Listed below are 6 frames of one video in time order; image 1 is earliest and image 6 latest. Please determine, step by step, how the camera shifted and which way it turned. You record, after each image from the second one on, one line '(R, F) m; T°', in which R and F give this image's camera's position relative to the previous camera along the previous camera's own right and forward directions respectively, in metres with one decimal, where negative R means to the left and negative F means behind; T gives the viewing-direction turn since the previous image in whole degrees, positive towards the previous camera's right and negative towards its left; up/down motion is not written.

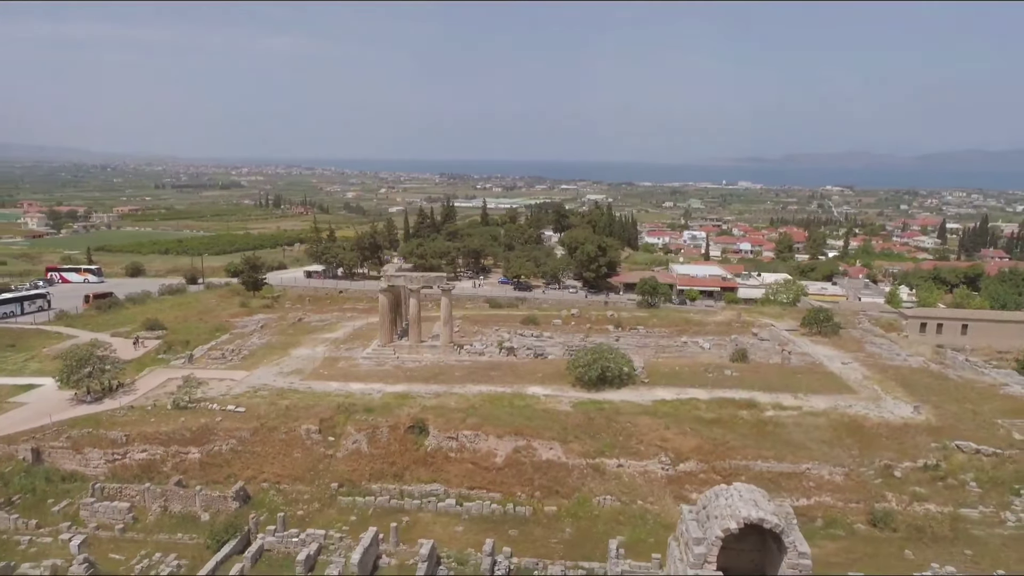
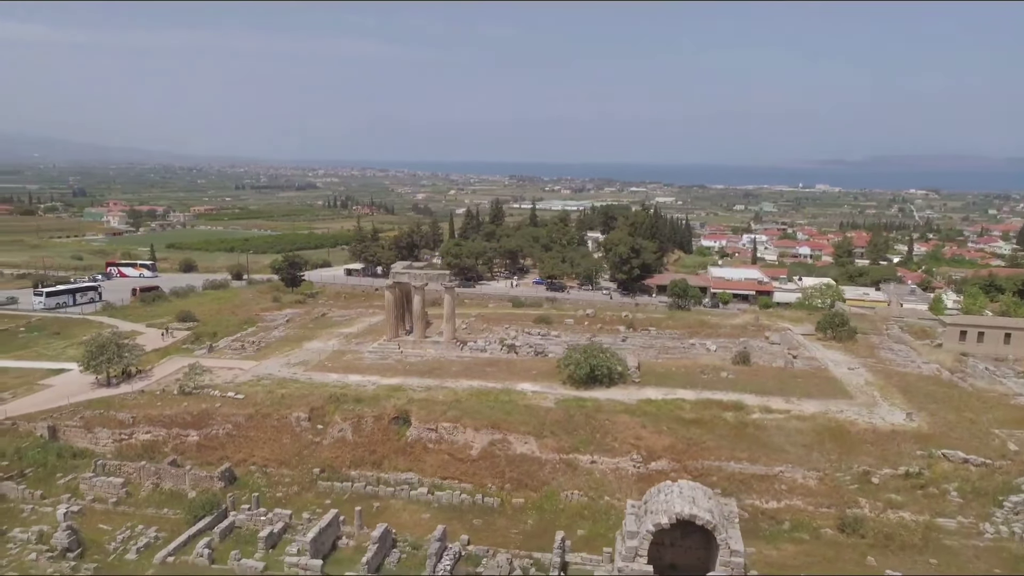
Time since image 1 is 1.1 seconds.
(+2.8, -0.5) m; -5°
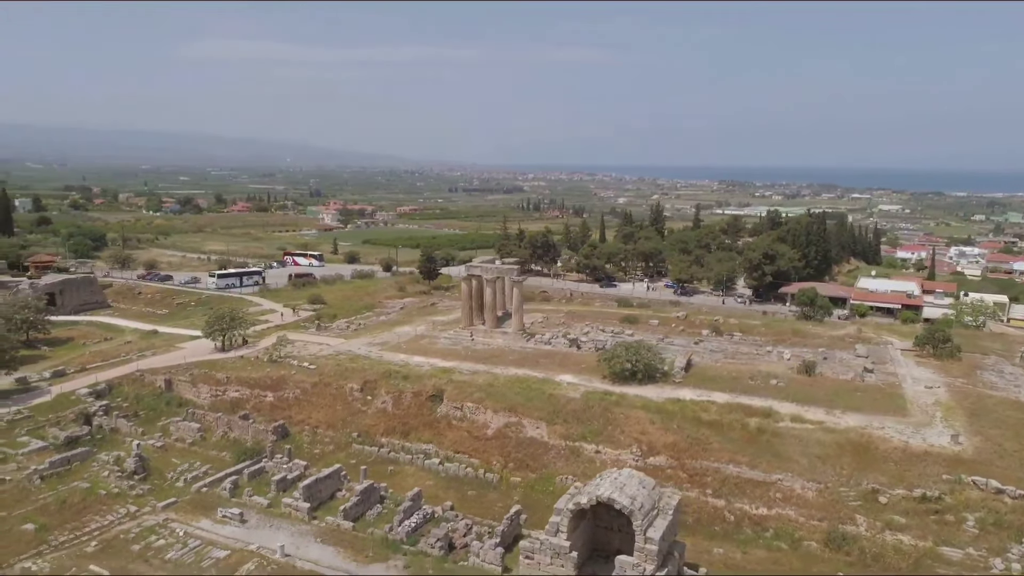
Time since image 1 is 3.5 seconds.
(+5.9, -0.7) m; -15°
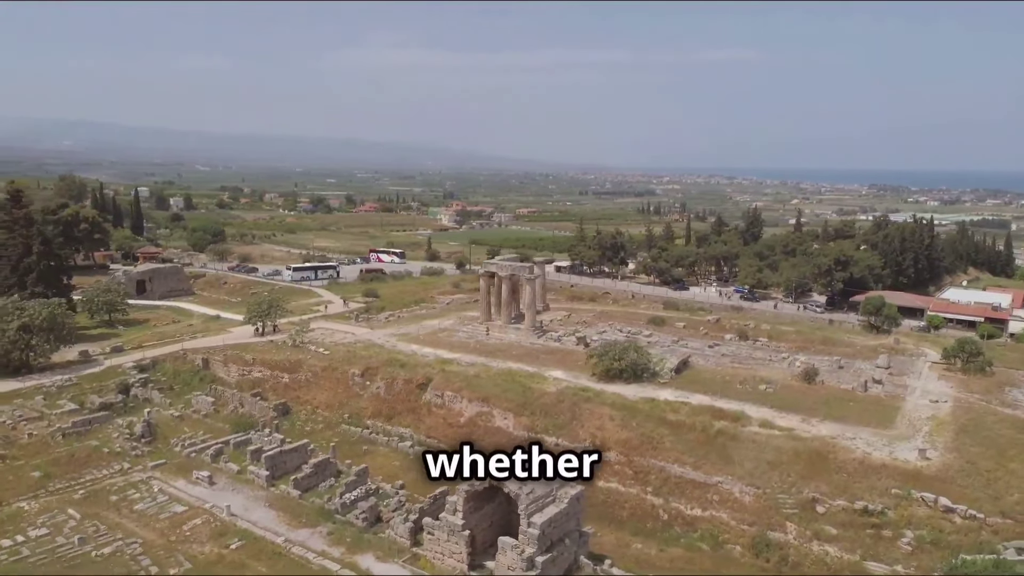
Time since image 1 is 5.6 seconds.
(+5.3, -0.5) m; -10°
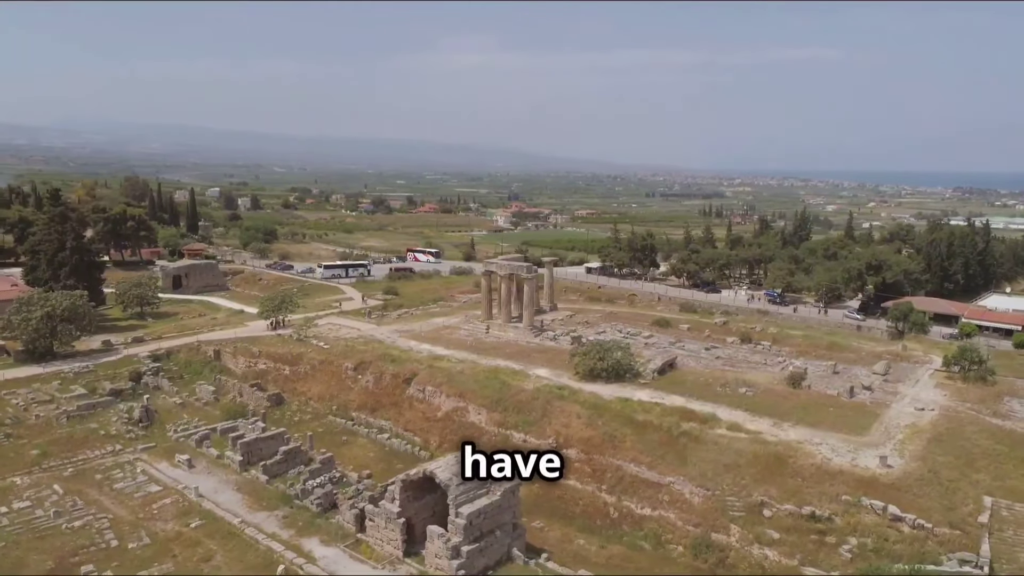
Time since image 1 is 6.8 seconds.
(+3.1, -0.3) m; -5°
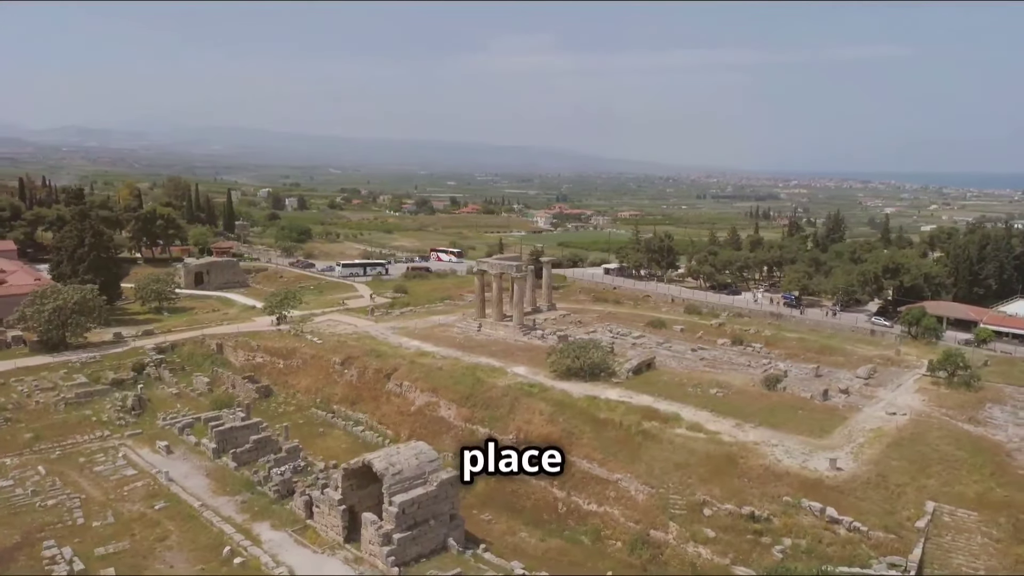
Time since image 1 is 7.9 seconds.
(+2.8, -0.4) m; -4°
